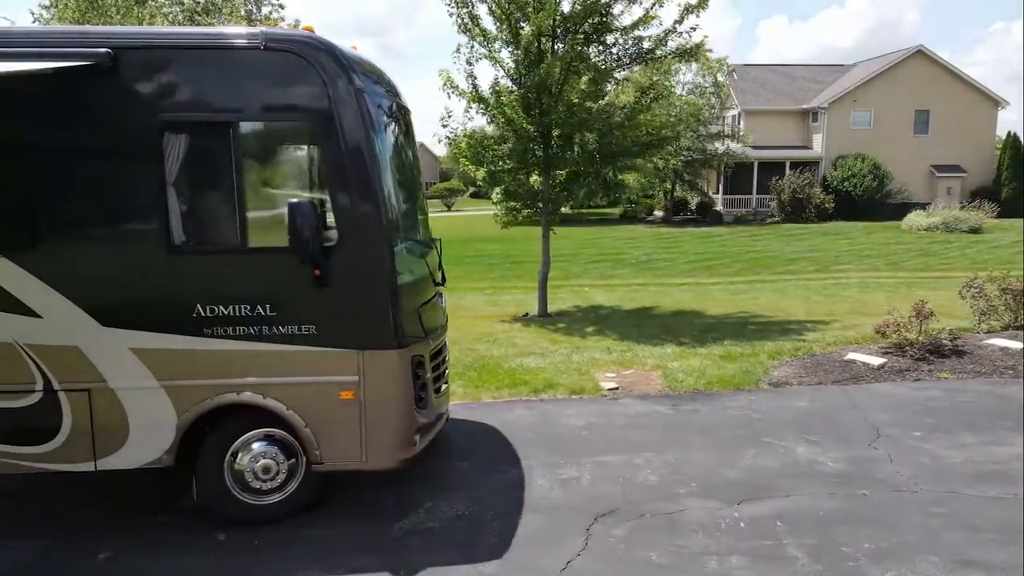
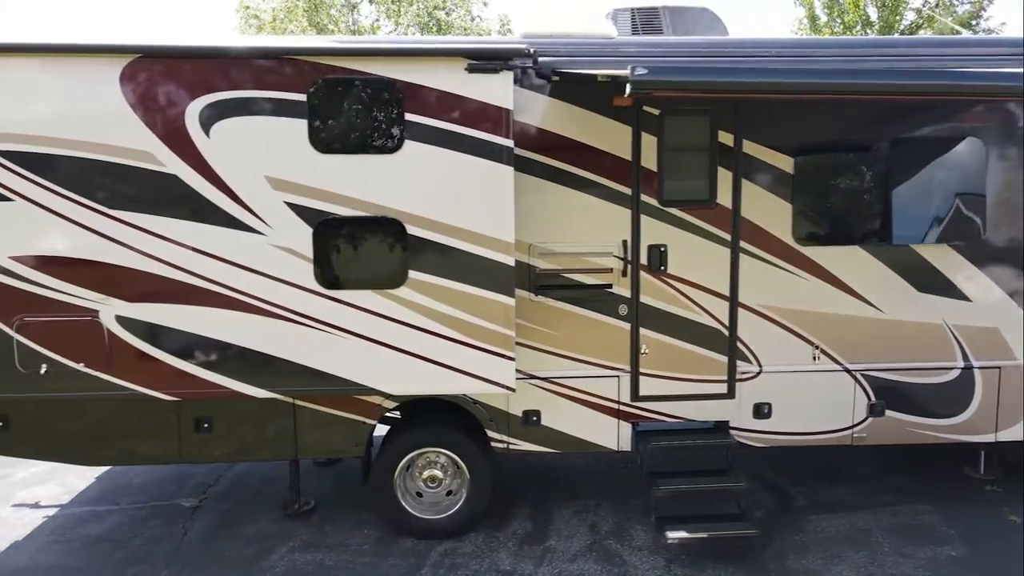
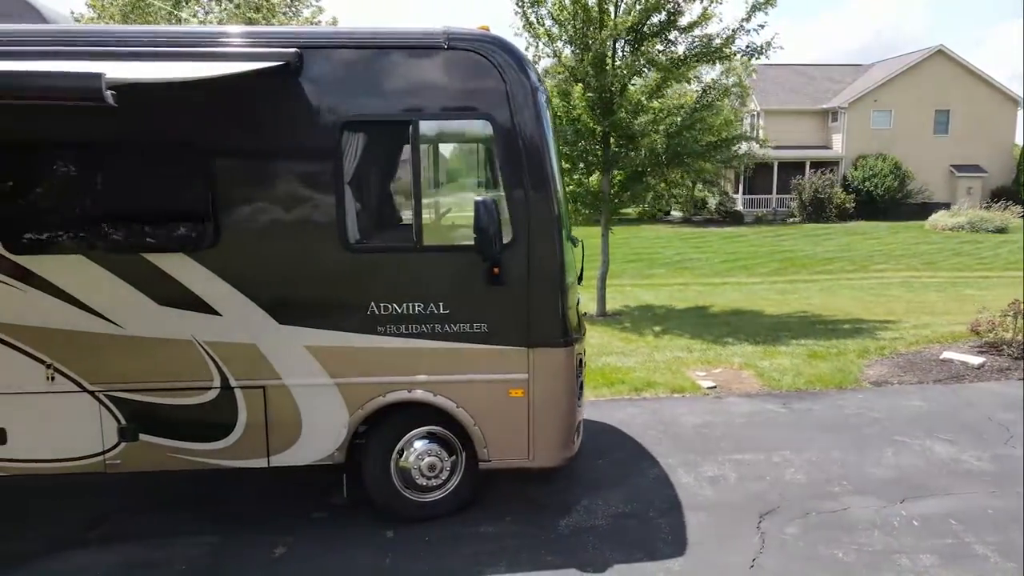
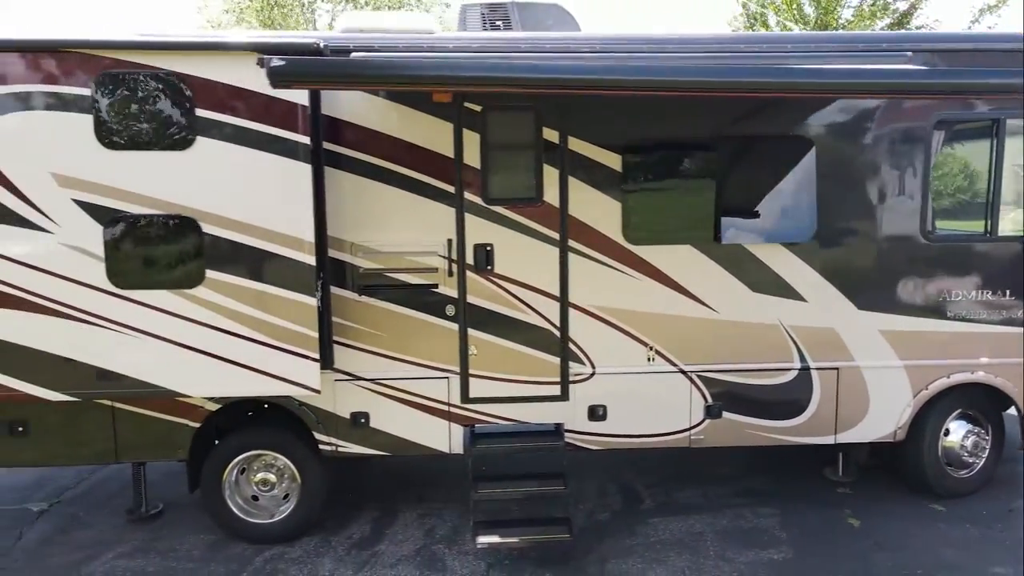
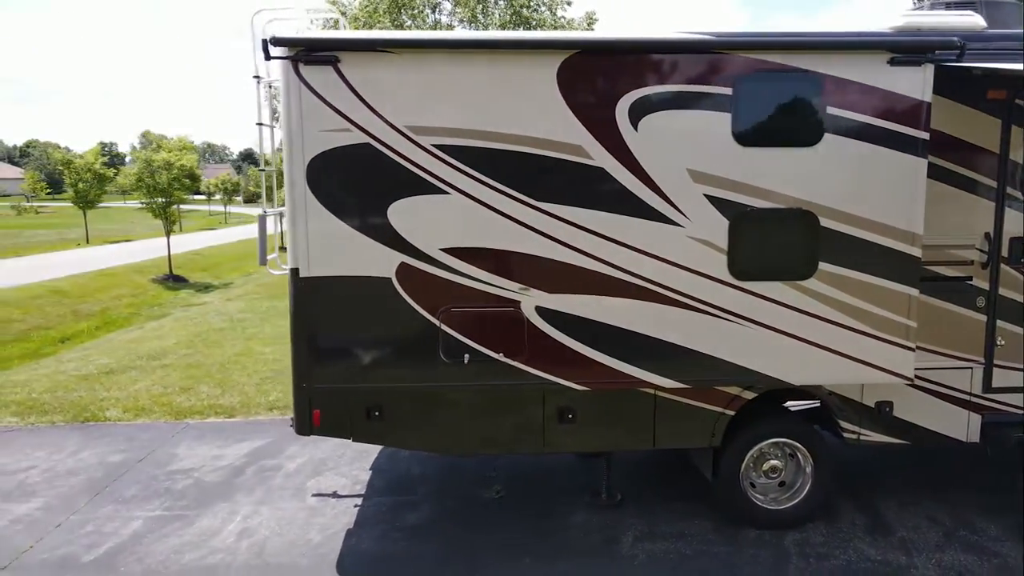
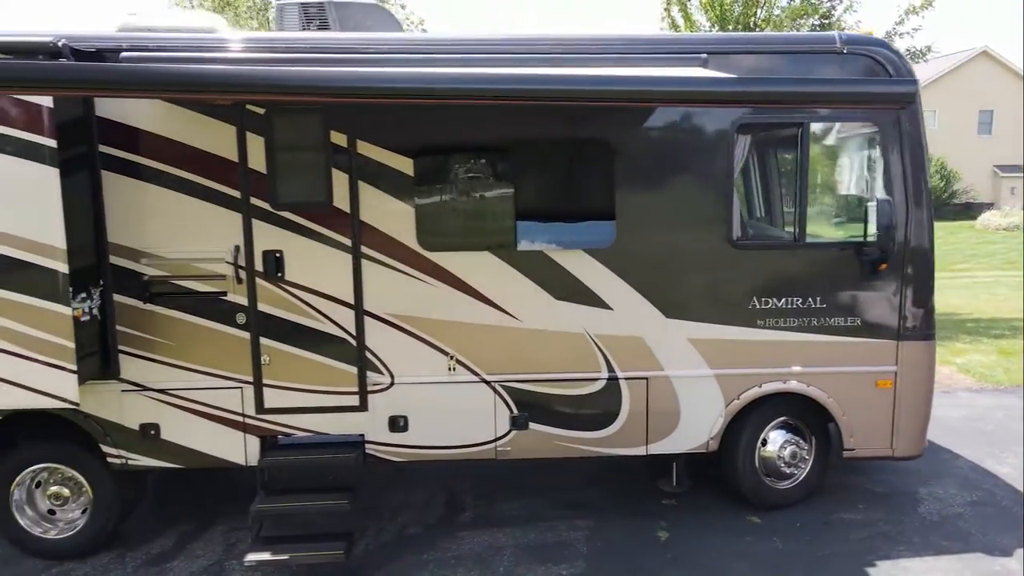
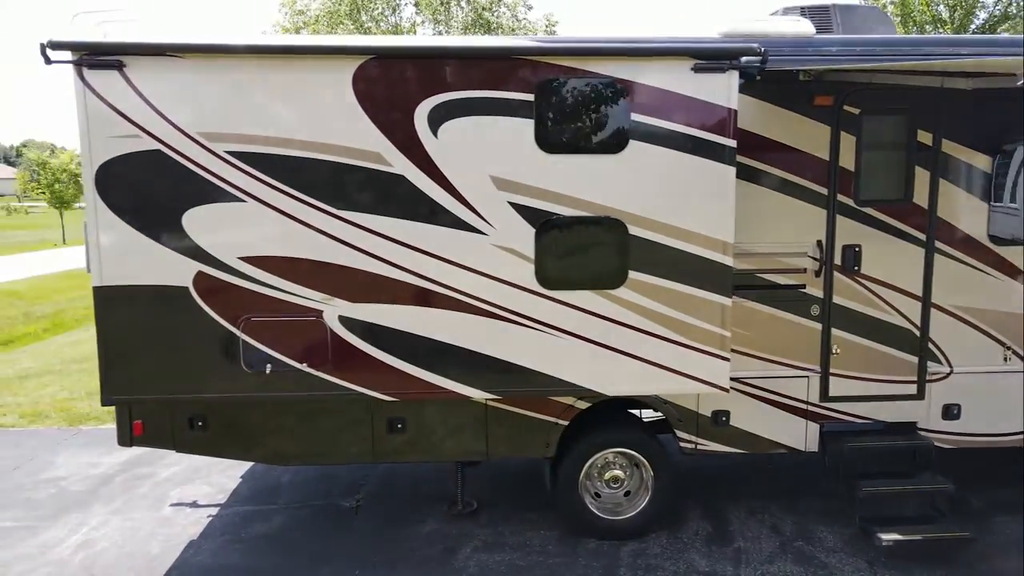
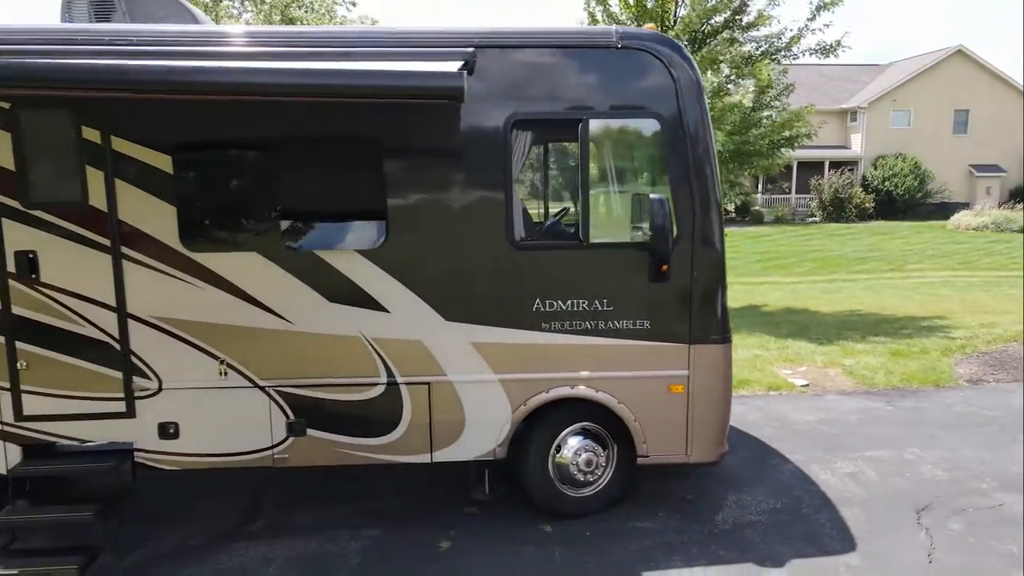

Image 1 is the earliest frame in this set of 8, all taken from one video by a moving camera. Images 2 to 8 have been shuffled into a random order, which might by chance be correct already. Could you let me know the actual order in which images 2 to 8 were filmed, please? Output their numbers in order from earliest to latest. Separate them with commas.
3, 8, 6, 4, 2, 7, 5
